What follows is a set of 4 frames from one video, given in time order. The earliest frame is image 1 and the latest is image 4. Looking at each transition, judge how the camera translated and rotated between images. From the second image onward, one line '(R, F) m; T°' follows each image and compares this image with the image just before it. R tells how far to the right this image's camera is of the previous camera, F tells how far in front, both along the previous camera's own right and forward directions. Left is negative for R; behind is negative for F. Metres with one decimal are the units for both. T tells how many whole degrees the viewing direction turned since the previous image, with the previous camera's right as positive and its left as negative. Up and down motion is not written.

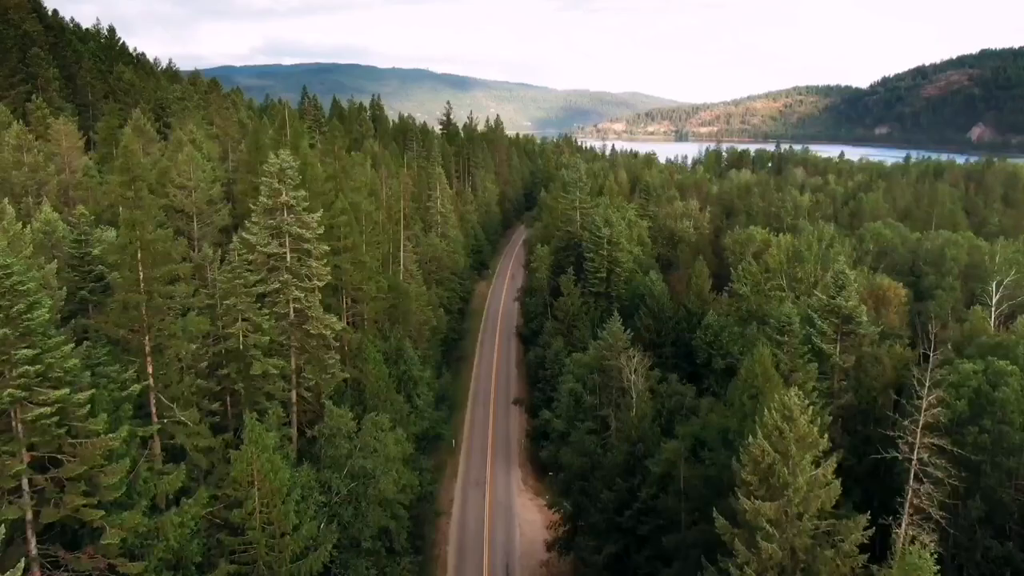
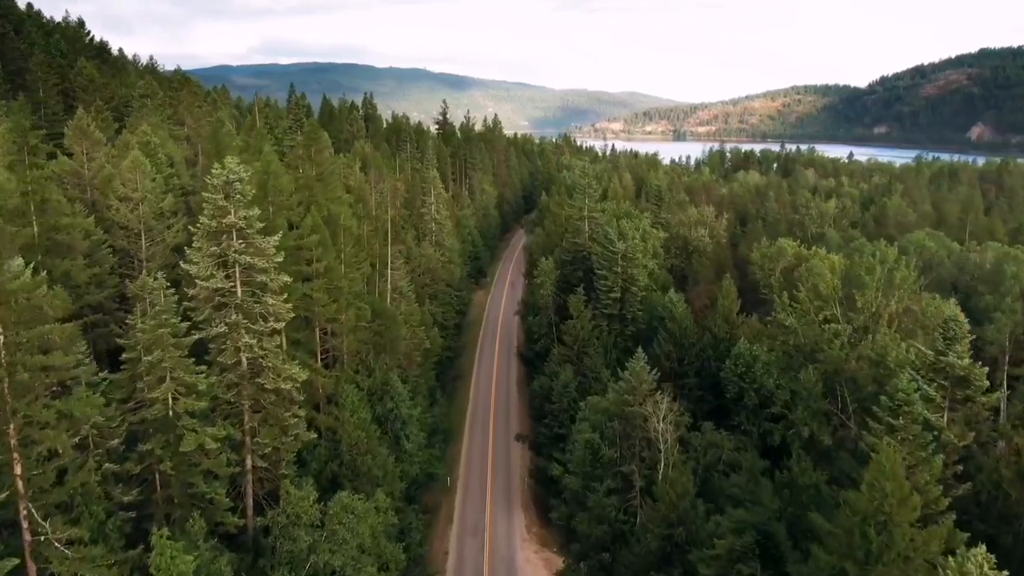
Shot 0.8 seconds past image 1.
(-0.4, +7.3) m; 0°
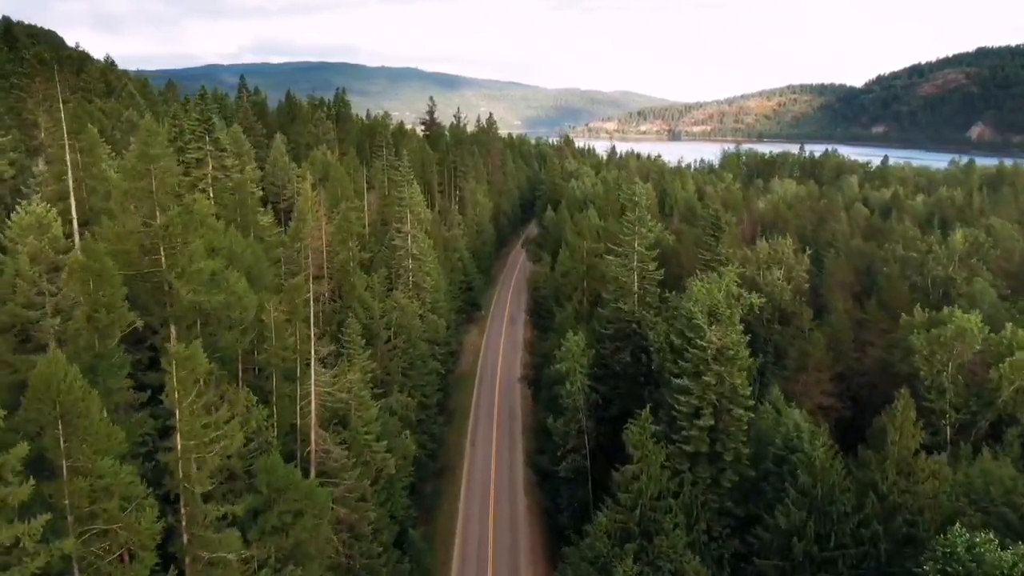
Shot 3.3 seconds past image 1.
(-1.1, +23.2) m; +1°
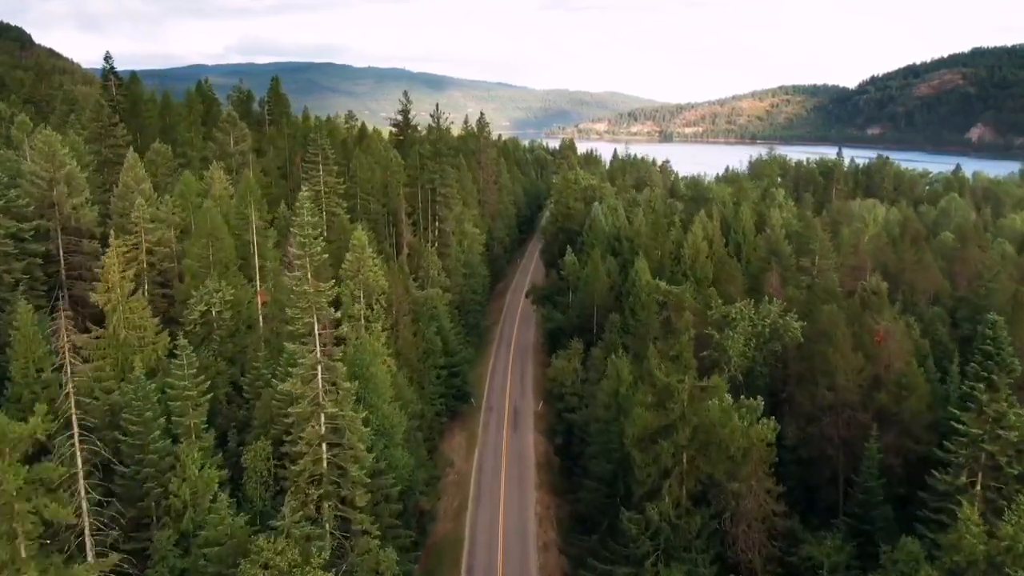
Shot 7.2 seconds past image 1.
(-1.7, +35.4) m; +1°
